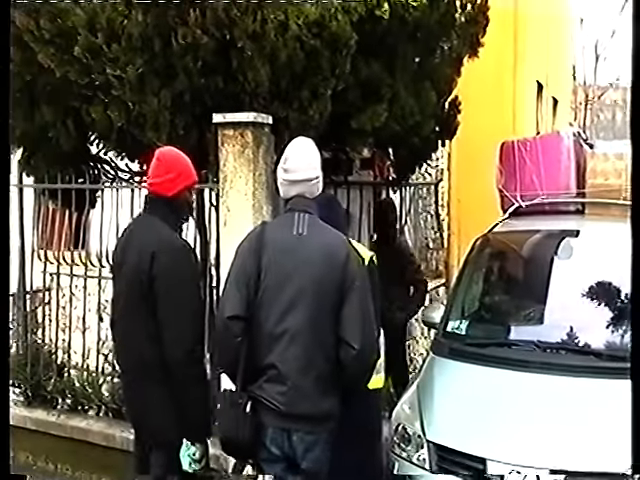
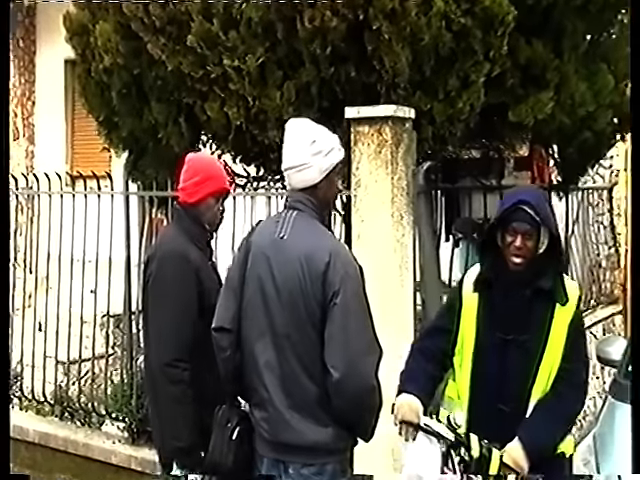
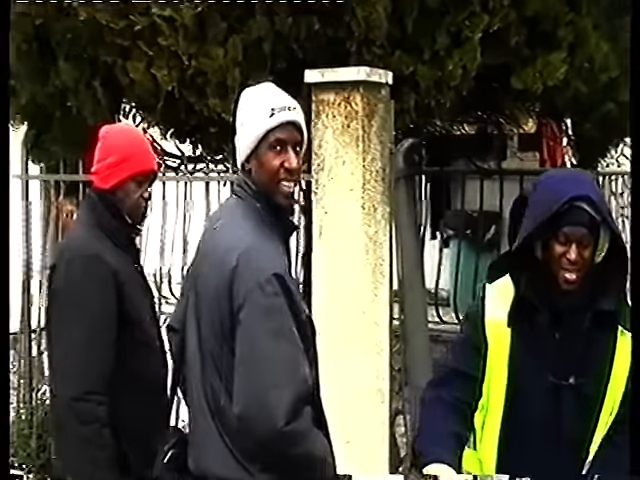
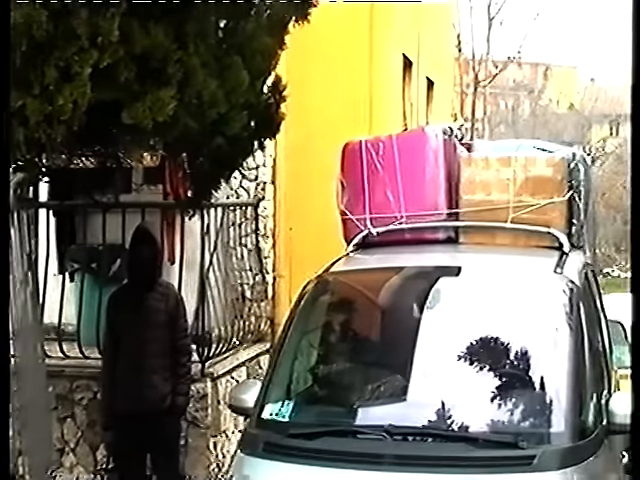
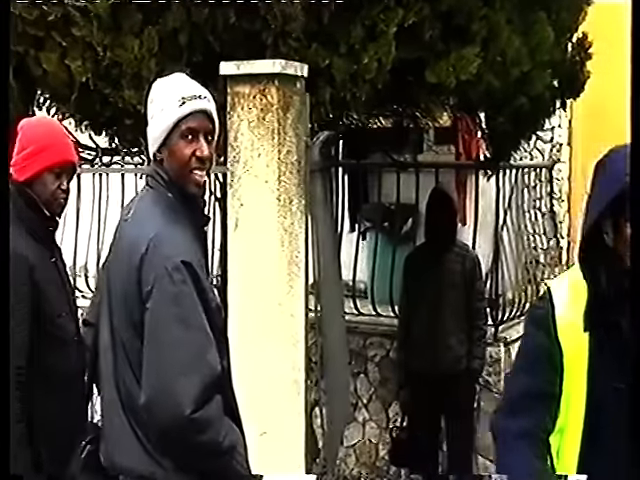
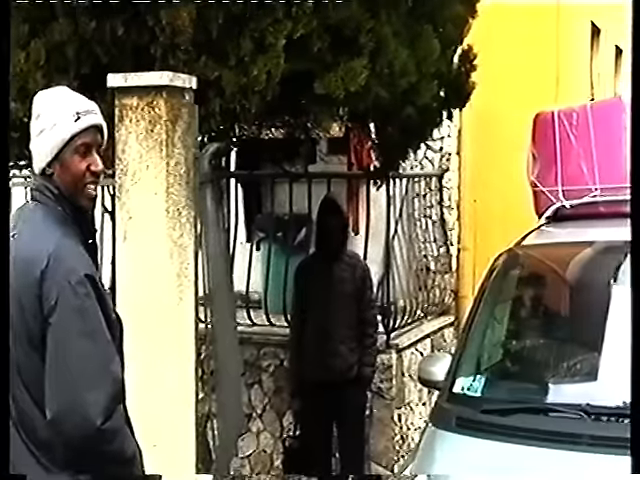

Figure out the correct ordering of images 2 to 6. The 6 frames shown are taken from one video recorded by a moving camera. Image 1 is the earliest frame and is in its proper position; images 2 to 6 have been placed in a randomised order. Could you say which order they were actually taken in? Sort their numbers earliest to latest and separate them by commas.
2, 3, 5, 6, 4
